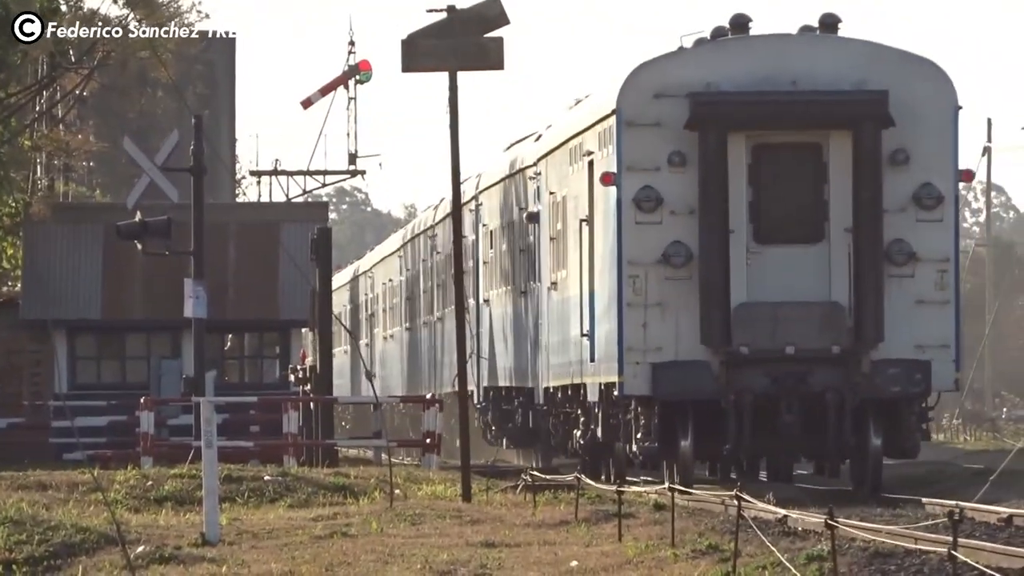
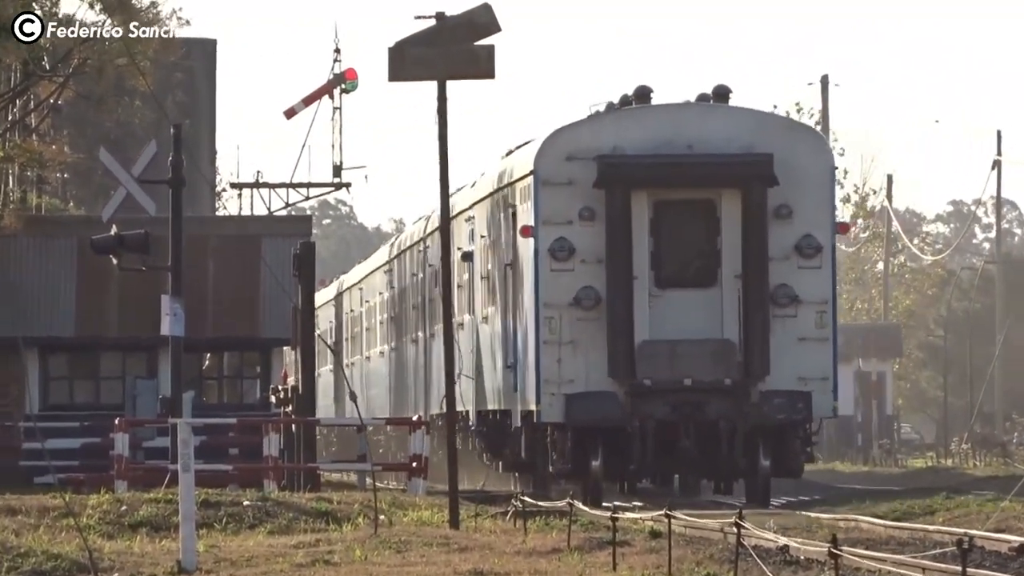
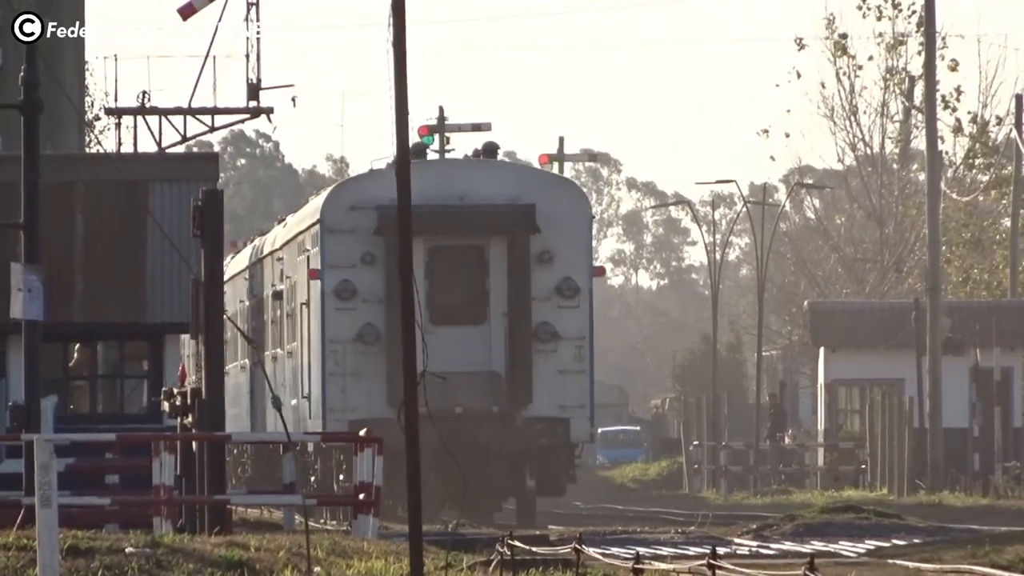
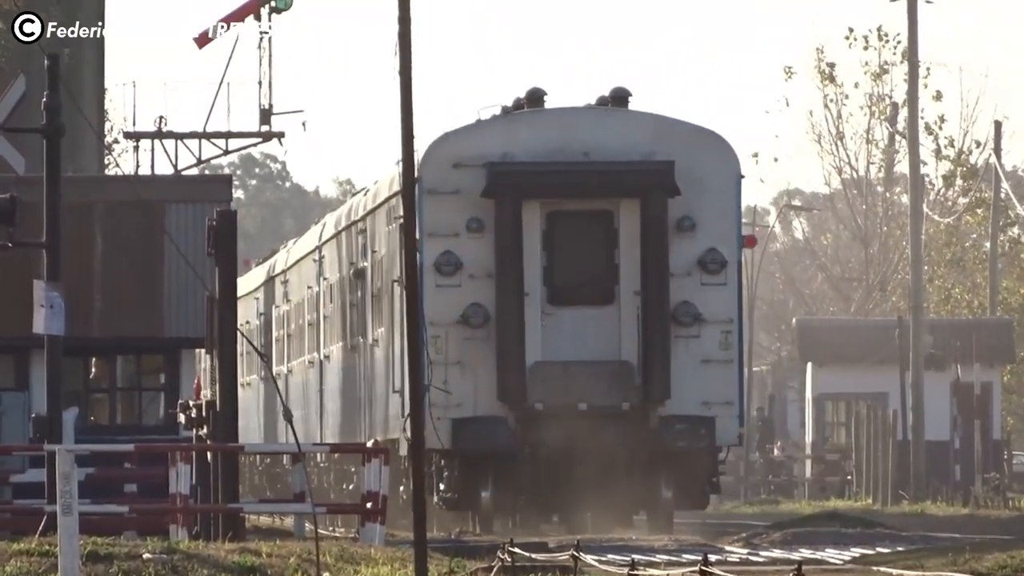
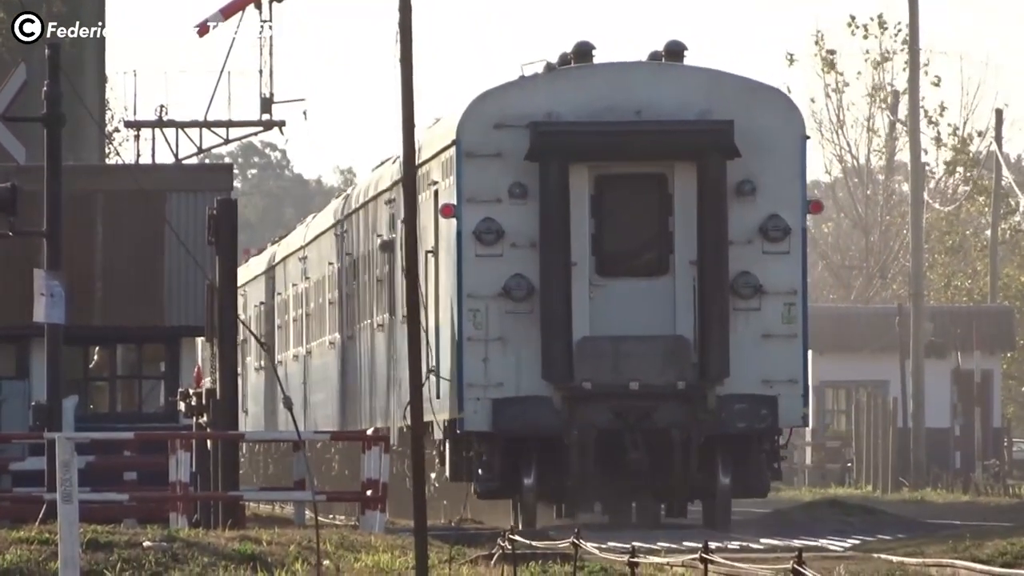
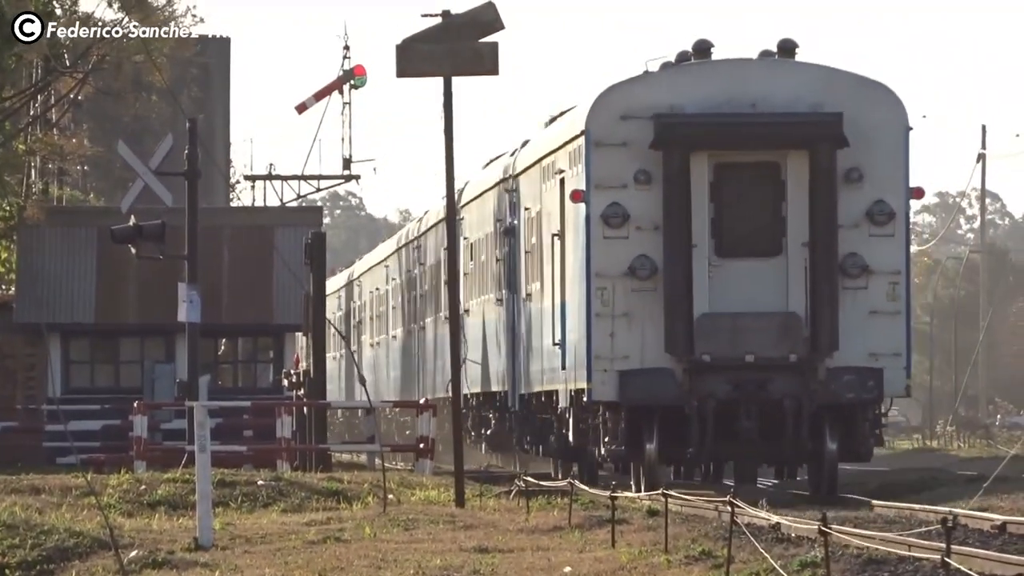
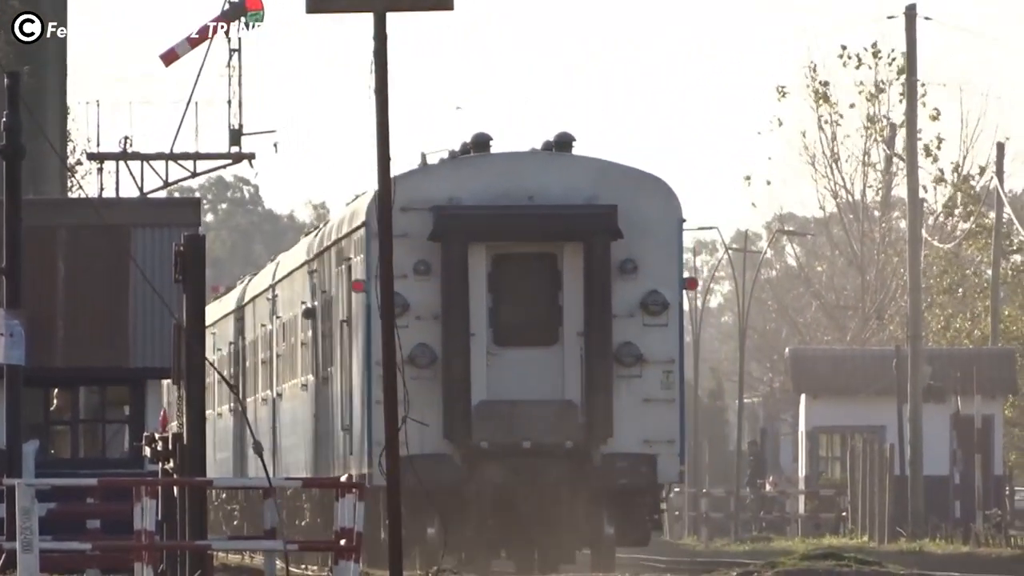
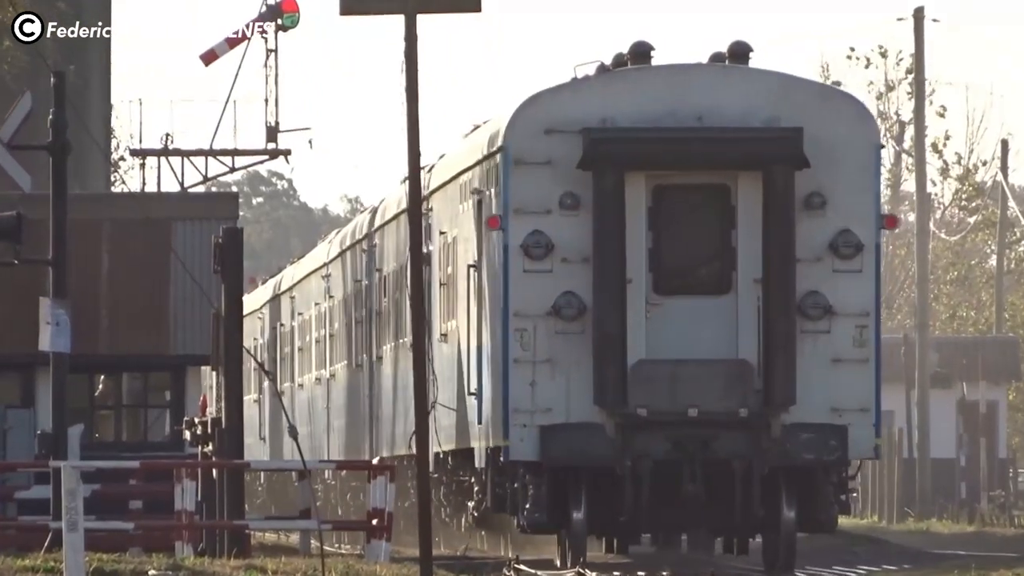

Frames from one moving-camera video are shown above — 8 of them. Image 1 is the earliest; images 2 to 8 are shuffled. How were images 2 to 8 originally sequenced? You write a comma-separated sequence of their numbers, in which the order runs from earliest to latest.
6, 2, 8, 5, 4, 7, 3
